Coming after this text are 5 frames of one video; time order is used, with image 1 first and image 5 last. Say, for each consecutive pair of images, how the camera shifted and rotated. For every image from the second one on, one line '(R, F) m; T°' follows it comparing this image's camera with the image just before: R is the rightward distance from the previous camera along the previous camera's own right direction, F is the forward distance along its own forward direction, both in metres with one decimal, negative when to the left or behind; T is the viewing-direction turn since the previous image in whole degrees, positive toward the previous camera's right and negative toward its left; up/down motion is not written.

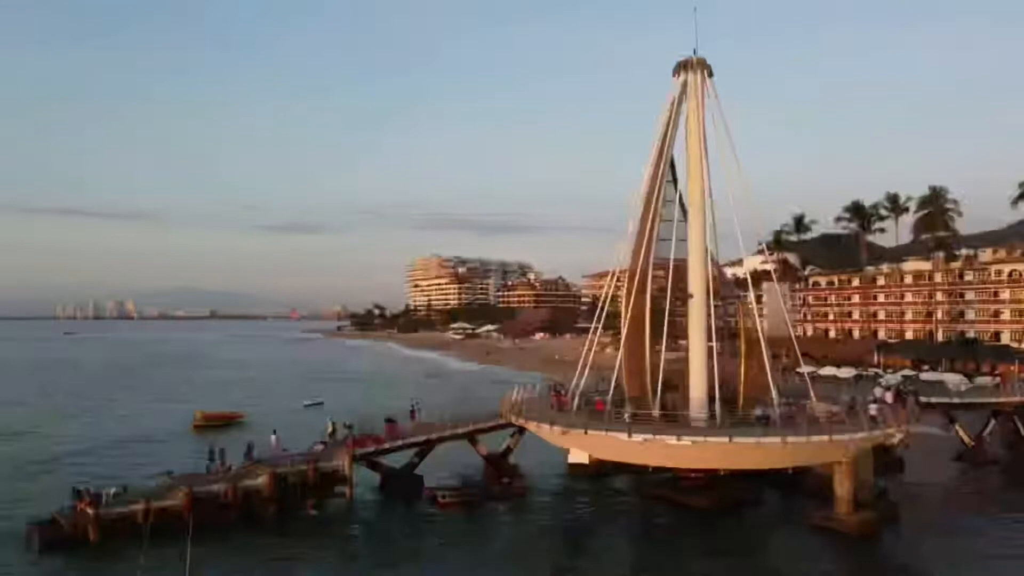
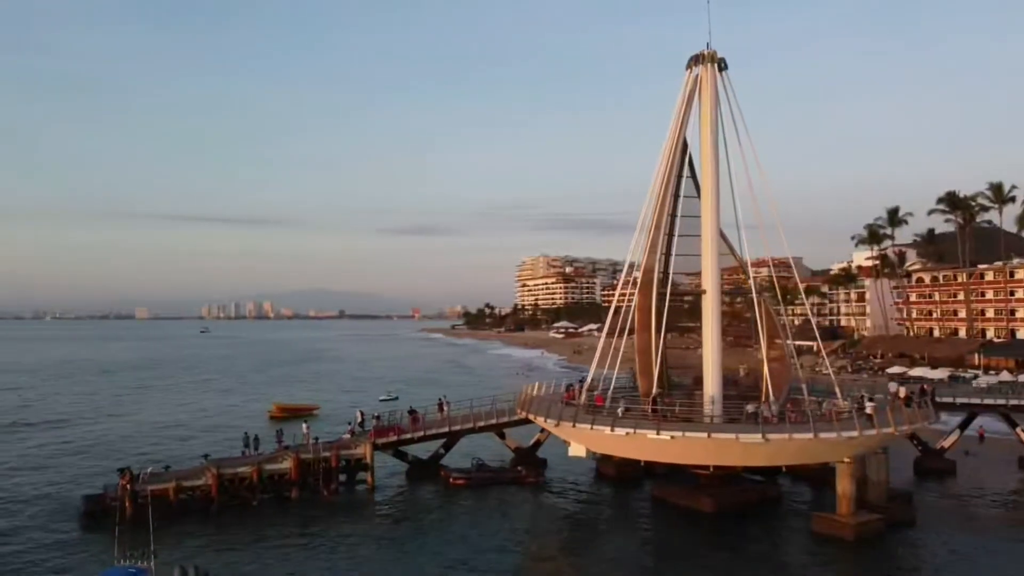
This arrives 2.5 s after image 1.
(+7.9, -0.9) m; -9°
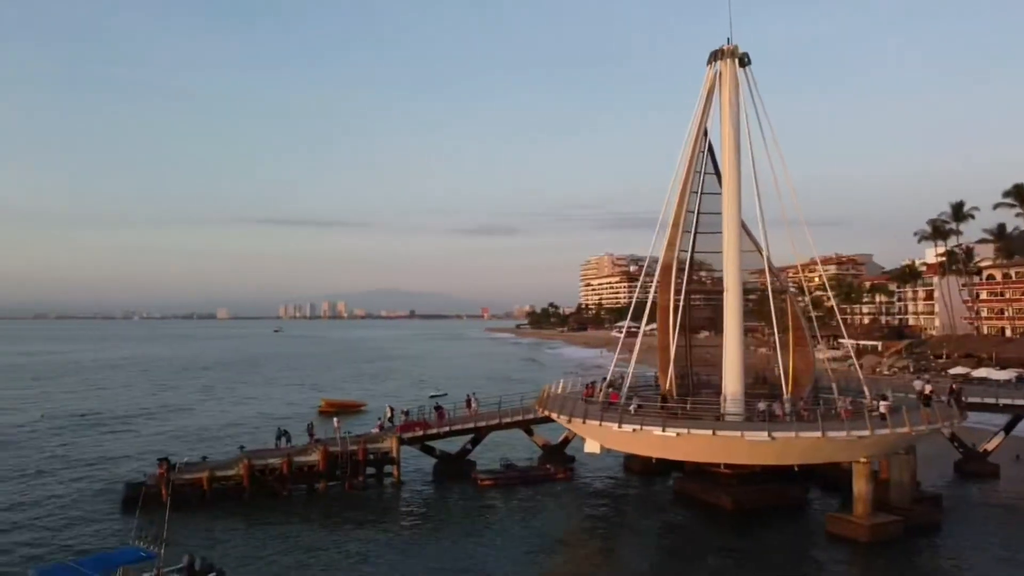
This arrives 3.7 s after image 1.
(+3.6, -0.6) m; -5°
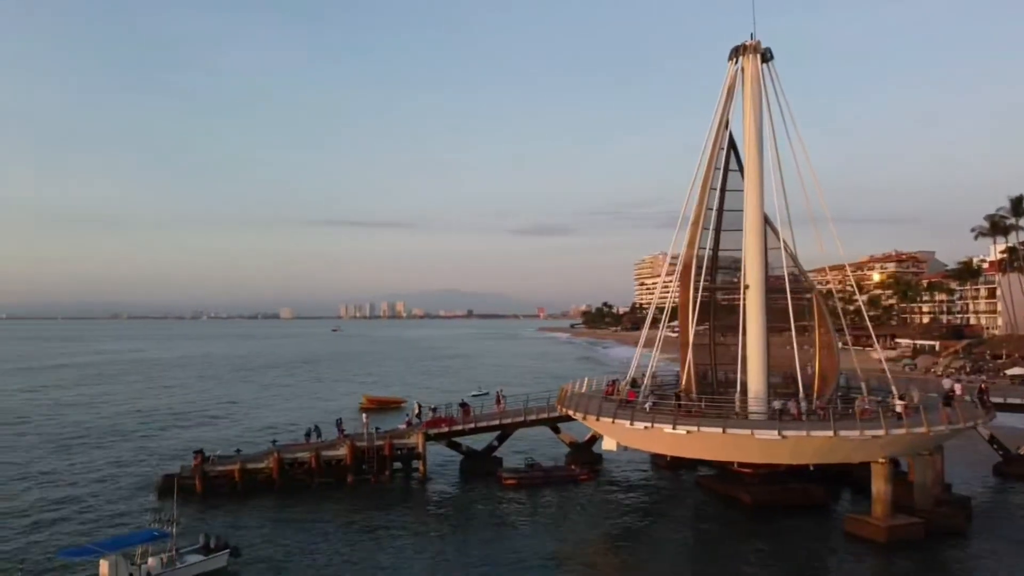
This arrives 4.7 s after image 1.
(+2.7, -0.5) m; -4°
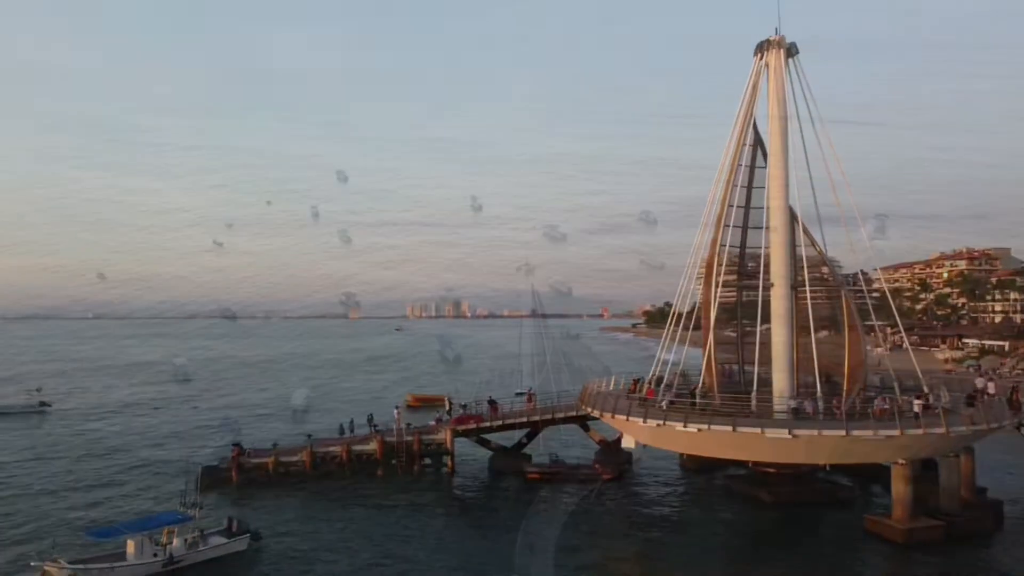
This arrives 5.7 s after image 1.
(+3.0, -0.5) m; -5°
